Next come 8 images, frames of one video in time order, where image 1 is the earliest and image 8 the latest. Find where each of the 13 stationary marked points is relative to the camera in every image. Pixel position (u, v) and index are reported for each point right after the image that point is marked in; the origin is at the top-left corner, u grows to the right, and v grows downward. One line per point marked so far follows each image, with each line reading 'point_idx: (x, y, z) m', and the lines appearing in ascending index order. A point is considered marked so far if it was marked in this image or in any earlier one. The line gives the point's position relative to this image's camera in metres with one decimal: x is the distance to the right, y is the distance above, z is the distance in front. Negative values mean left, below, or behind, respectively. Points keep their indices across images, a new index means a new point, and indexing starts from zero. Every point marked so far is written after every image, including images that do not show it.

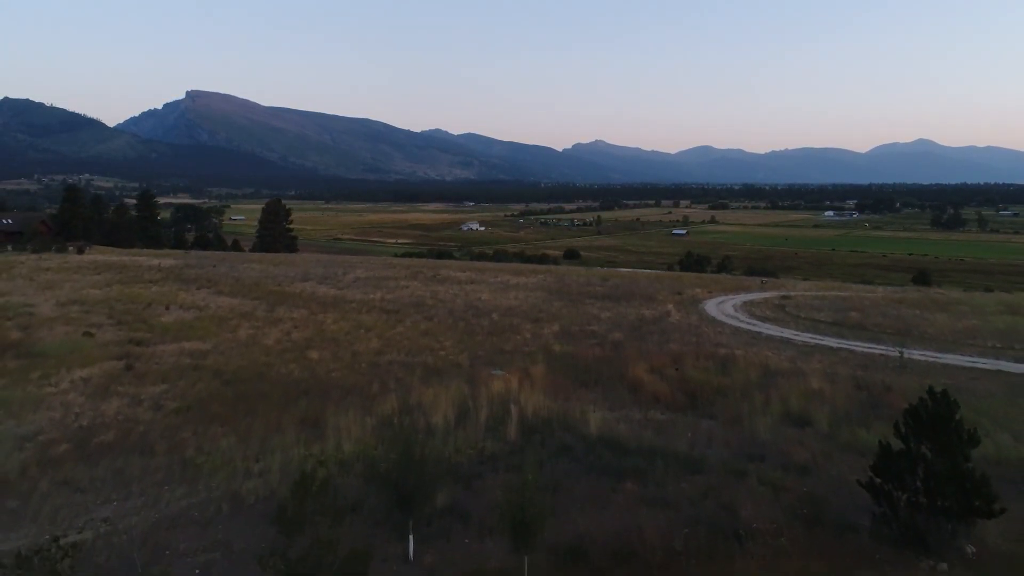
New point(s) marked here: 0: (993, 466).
0: (+10.2, -3.7, +18.0) m
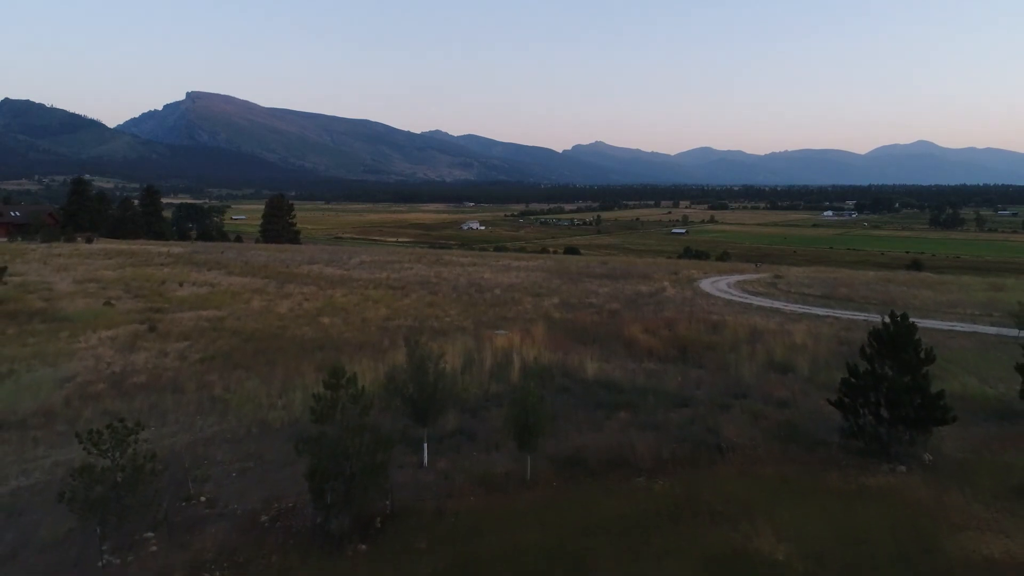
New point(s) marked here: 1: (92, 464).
0: (+10.2, -2.6, +19.6) m
1: (-5.8, -2.4, +11.8) m
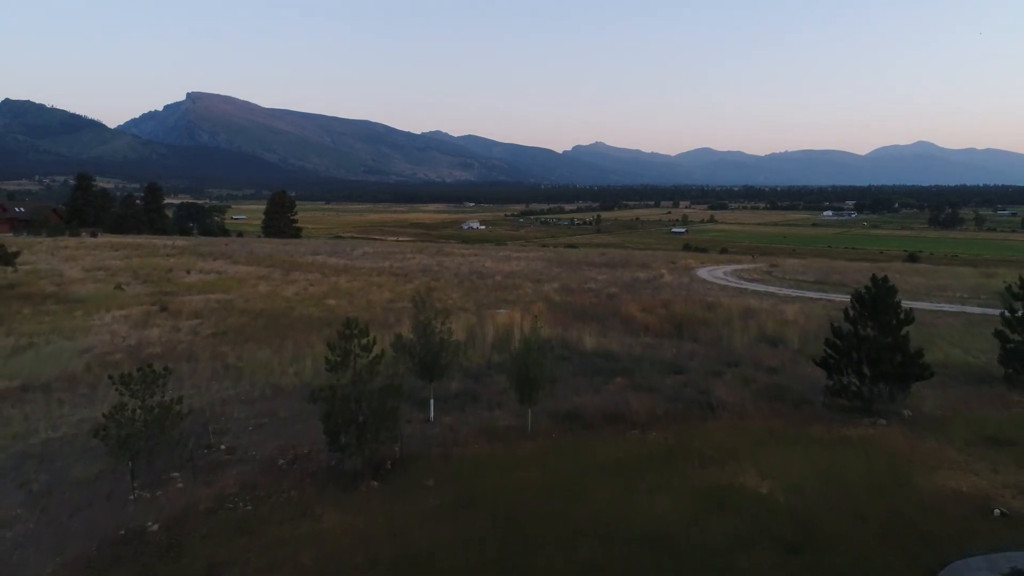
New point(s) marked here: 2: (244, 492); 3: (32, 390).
0: (+10.3, -1.9, +20.4) m
1: (-5.8, -1.7, +12.7) m
2: (-4.0, -3.0, +12.6) m
3: (-10.4, -2.2, +18.5) m
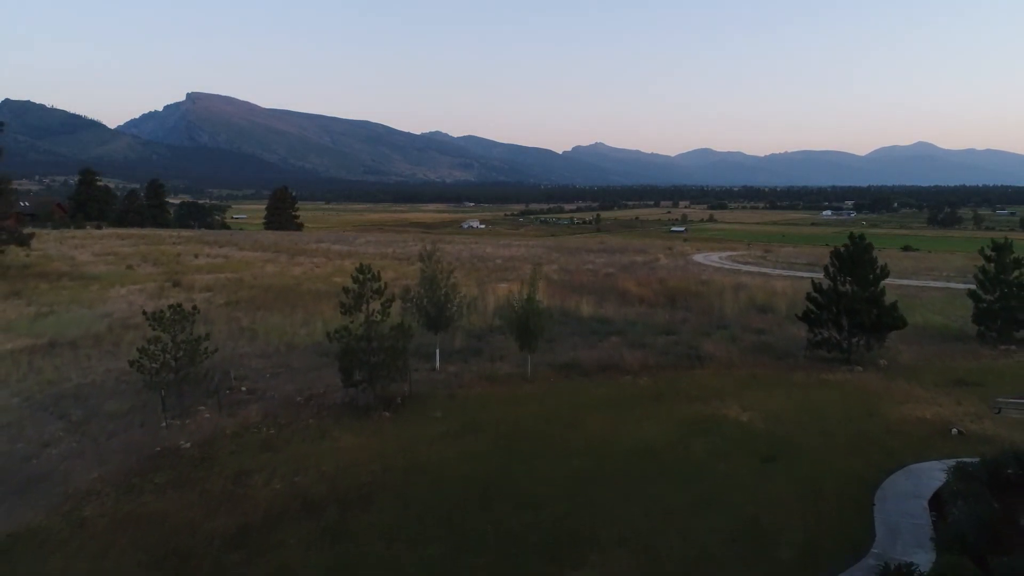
0: (+10.3, -1.0, +21.5) m
1: (-5.8, -0.8, +13.8) m
2: (-3.9, -2.1, +13.7) m
3: (-10.4, -1.3, +19.6) m
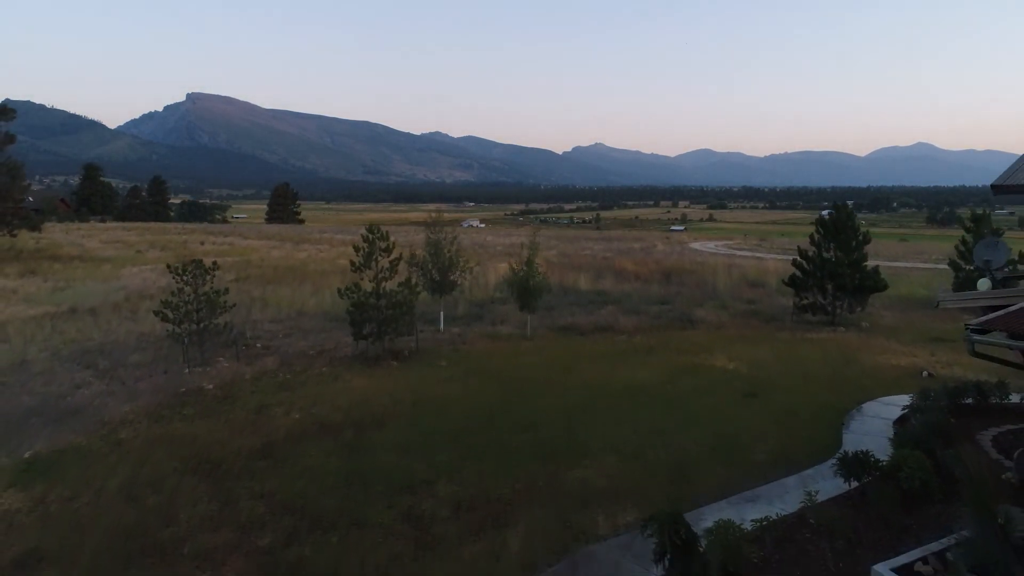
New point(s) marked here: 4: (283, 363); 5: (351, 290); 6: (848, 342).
0: (+10.3, -0.3, +22.4) m
1: (-5.8, -0.1, +14.7) m
2: (-3.9, -1.4, +14.6) m
3: (-10.4, -0.6, +20.5) m
4: (-4.0, -1.3, +14.9) m
5: (-3.0, 0.0, +15.6) m
6: (+6.5, -1.0, +16.5) m
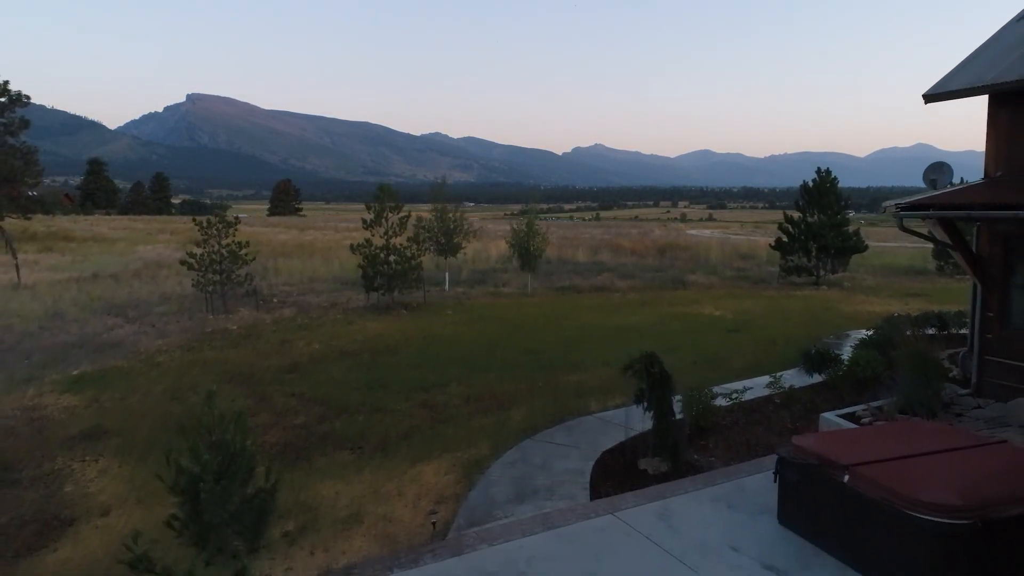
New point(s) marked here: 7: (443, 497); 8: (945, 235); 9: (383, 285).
0: (+10.3, +0.6, +23.5) m
1: (-5.7, +0.8, +15.8) m
2: (-3.9, -0.5, +15.6) m
3: (-10.4, +0.3, +21.5) m
4: (-4.0, -0.4, +16.0) m
5: (-2.9, +0.8, +16.7) m
6: (+6.5, -0.2, +17.5) m
7: (-0.5, -1.4, +5.9) m
8: (+3.4, +0.4, +6.8) m
9: (-2.5, +0.1, +16.5) m
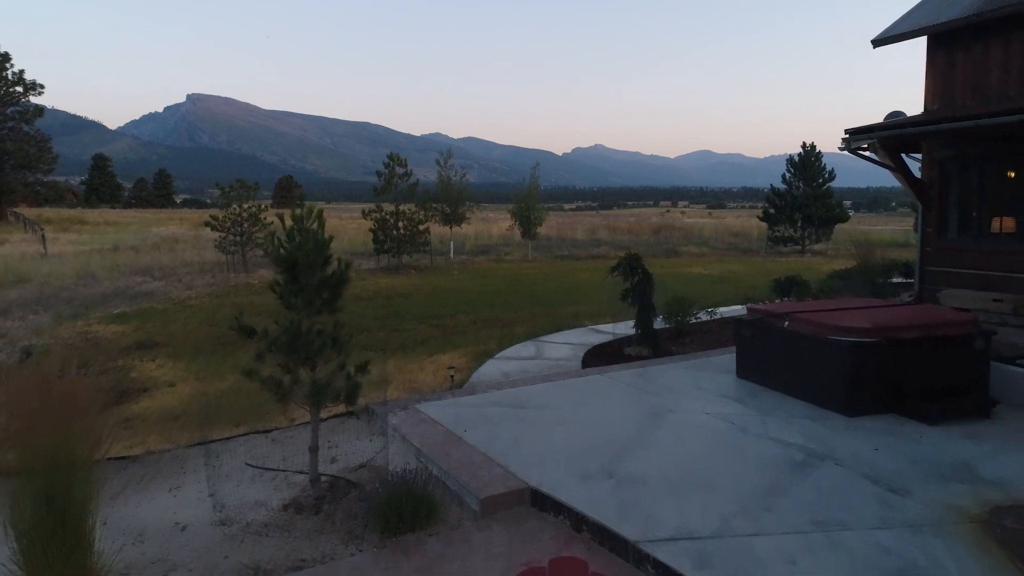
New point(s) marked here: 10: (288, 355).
0: (+10.4, +1.3, +24.6) m
1: (-5.7, +1.6, +16.8) m
2: (-3.9, +0.3, +16.7) m
3: (-10.3, +1.0, +22.6) m
4: (-4.0, +0.3, +17.1) m
5: (-2.9, +1.6, +17.8) m
6: (+6.6, +0.6, +18.6) m
7: (-0.4, -0.7, +6.9) m
8: (+3.5, +1.2, +7.9) m
9: (-2.5, +0.8, +17.6) m
10: (-1.0, -0.3, +4.0) m
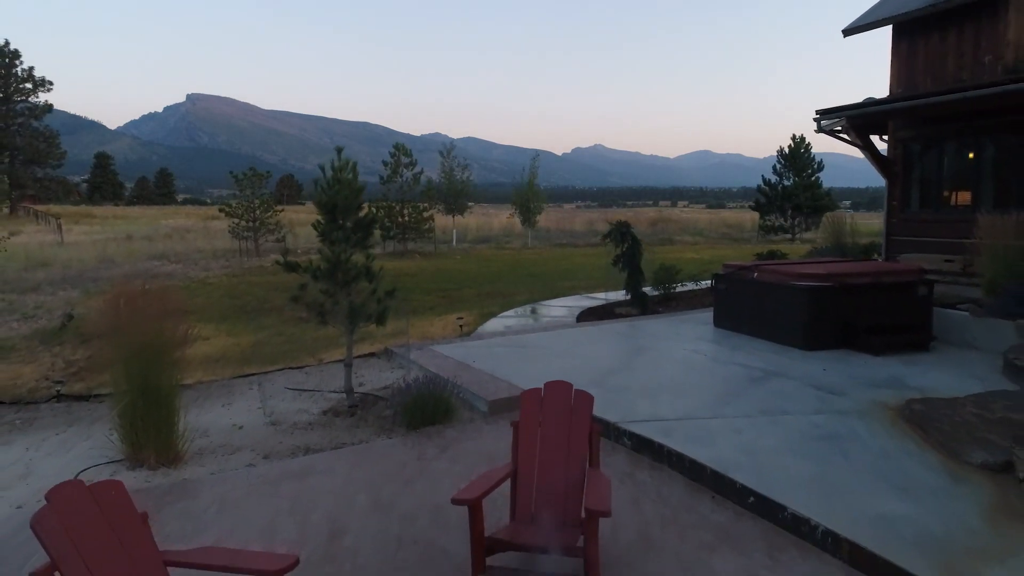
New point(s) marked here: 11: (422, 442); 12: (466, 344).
0: (+10.4, +1.6, +25.3) m
1: (-5.7, +1.9, +17.6) m
2: (-3.9, +0.6, +17.5) m
3: (-10.3, +1.4, +23.4) m
4: (-3.9, +0.6, +17.8) m
5: (-2.9, +1.9, +18.6) m
6: (+6.6, +0.9, +19.4) m
7: (-0.4, -0.3, +7.7) m
8: (+3.5, +1.5, +8.6) m
9: (-2.5, +1.2, +18.4) m
10: (-1.0, 0.0, +4.8) m
11: (-0.4, -0.7, +4.1) m
12: (-0.3, -0.4, +6.4) m
